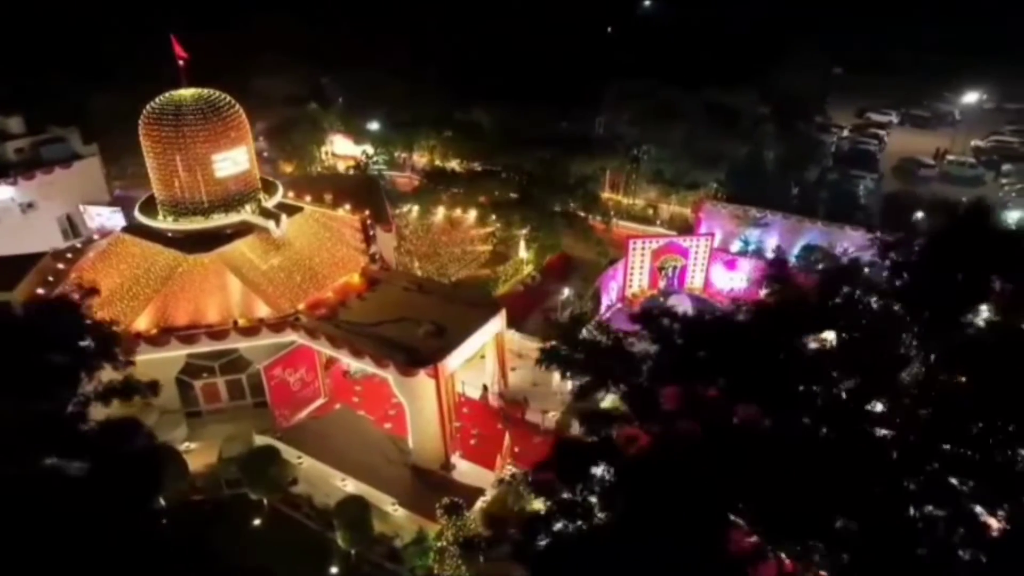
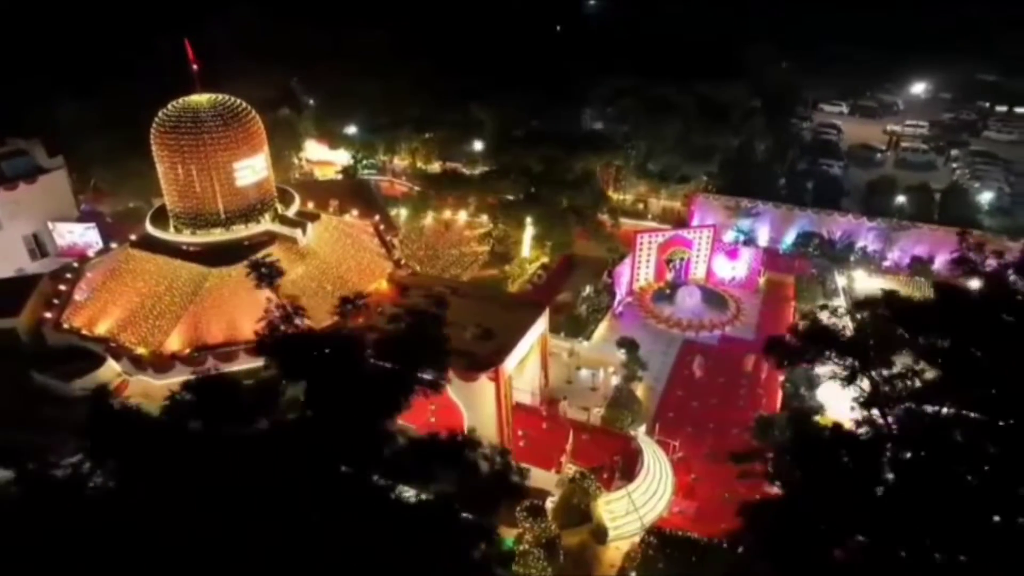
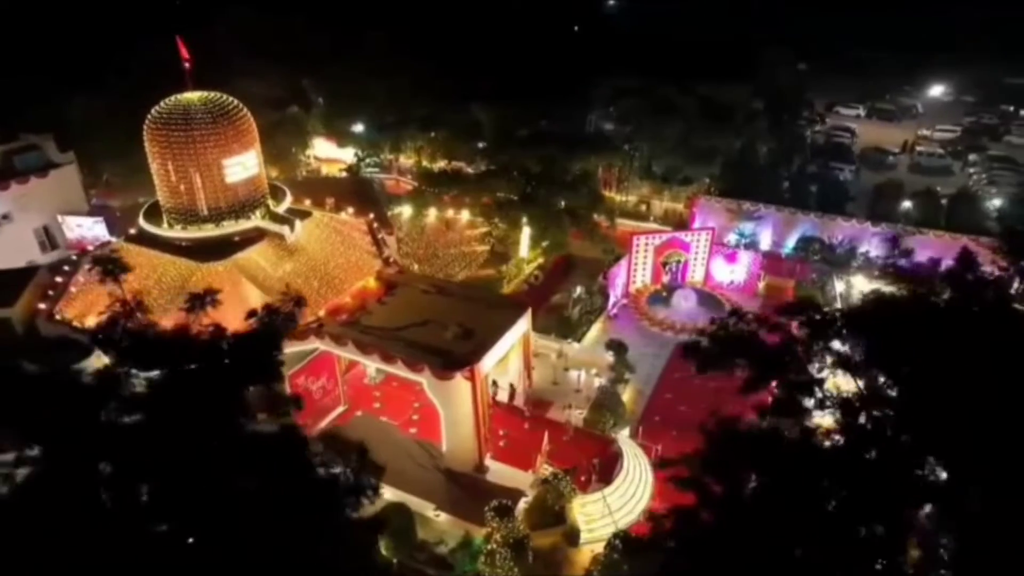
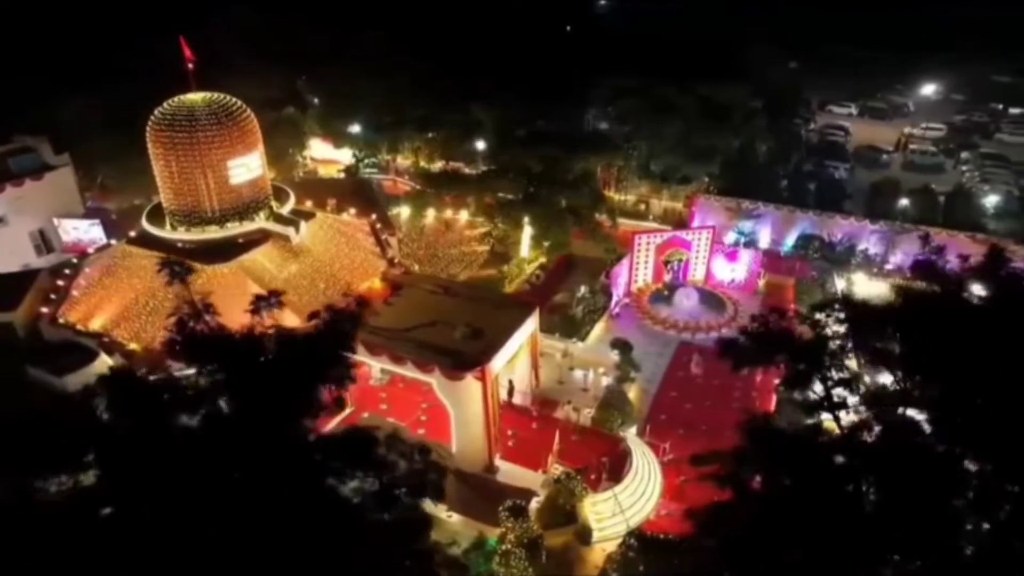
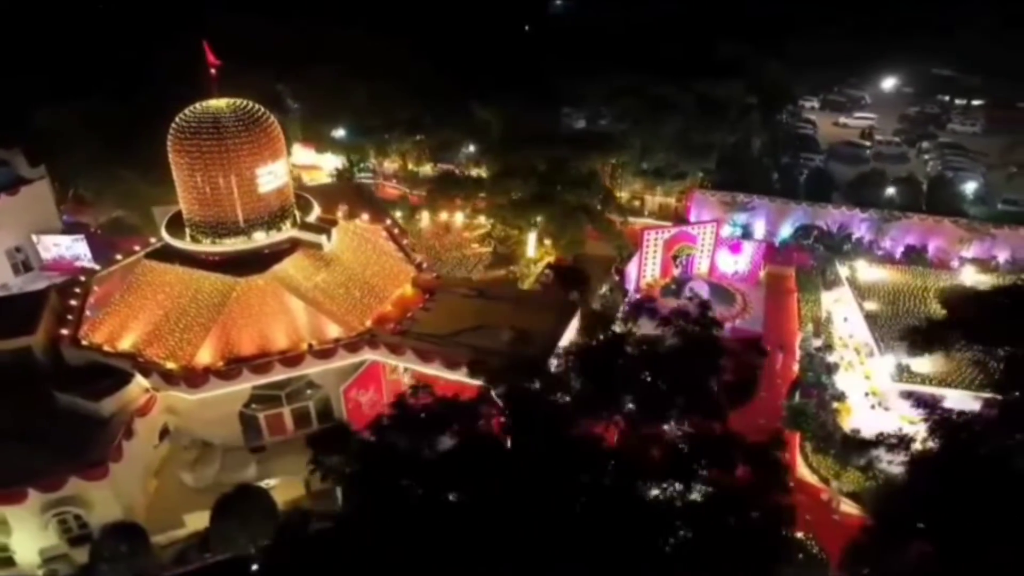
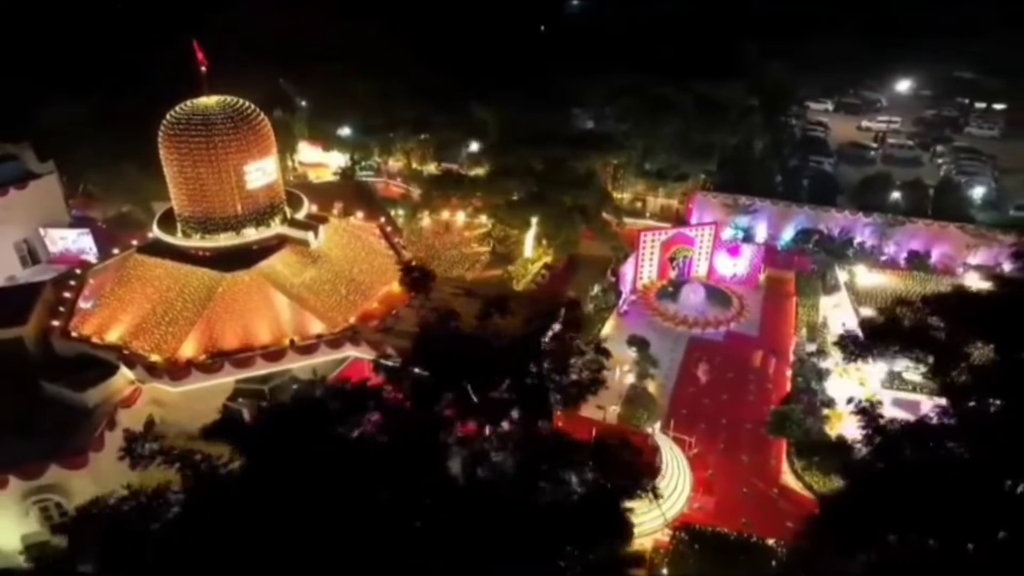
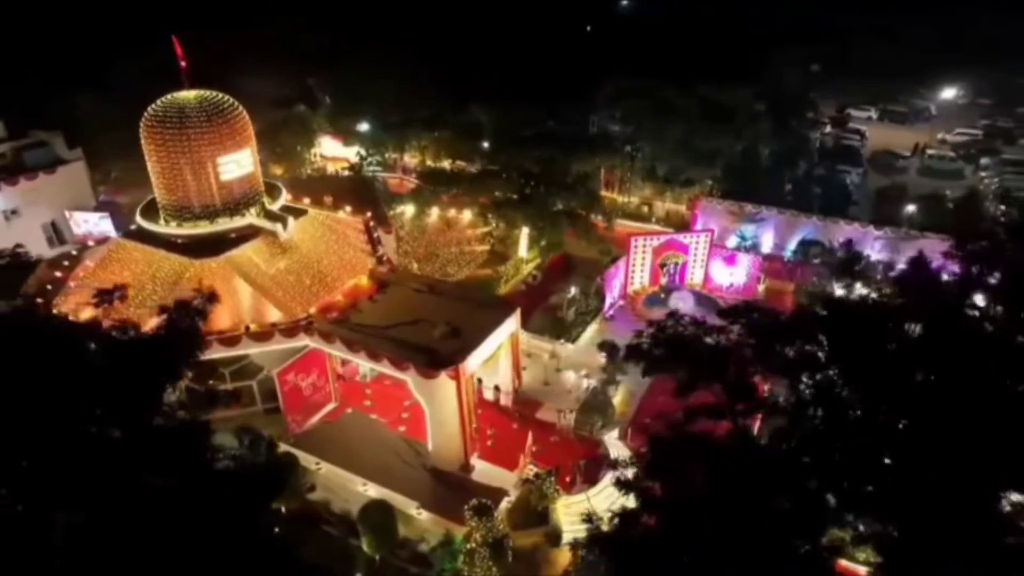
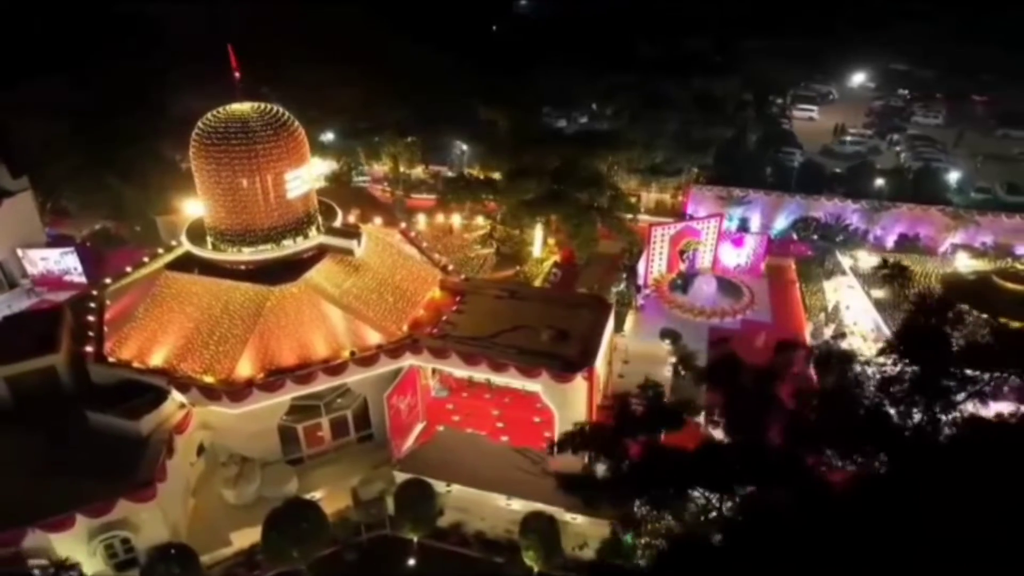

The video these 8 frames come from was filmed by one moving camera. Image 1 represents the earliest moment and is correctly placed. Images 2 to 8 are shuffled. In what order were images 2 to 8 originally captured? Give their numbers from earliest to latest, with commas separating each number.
7, 3, 4, 2, 6, 5, 8
